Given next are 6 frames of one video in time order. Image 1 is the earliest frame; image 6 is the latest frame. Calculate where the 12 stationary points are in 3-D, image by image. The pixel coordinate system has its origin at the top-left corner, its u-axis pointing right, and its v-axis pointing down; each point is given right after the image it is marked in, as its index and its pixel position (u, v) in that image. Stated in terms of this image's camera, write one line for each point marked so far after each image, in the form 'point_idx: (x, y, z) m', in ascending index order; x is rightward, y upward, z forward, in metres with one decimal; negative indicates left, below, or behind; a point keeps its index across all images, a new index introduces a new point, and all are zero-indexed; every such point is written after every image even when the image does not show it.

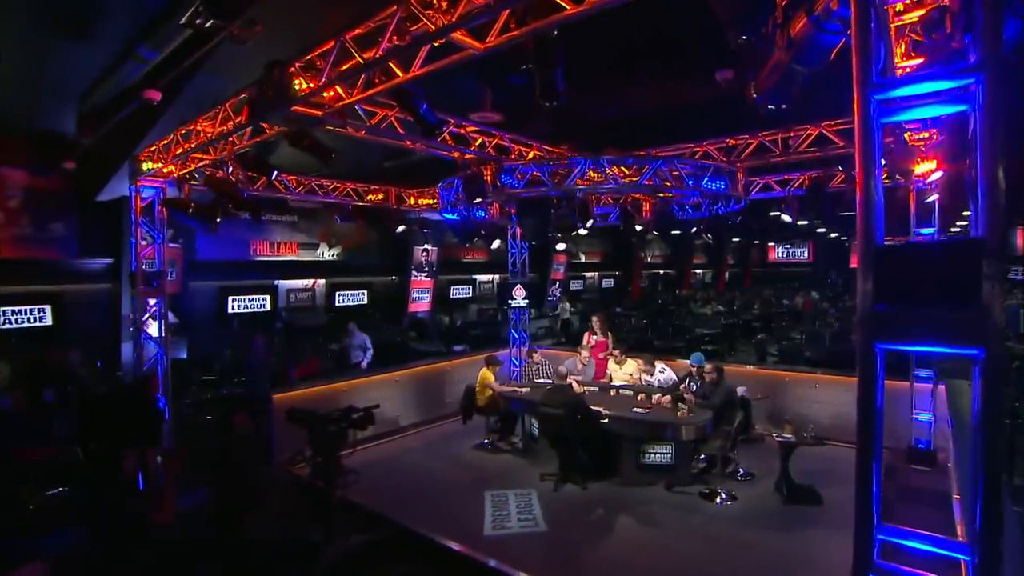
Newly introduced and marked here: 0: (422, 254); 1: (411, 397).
0: (-1.8, +0.7, +13.9) m
1: (-1.5, -1.6, +9.5) m
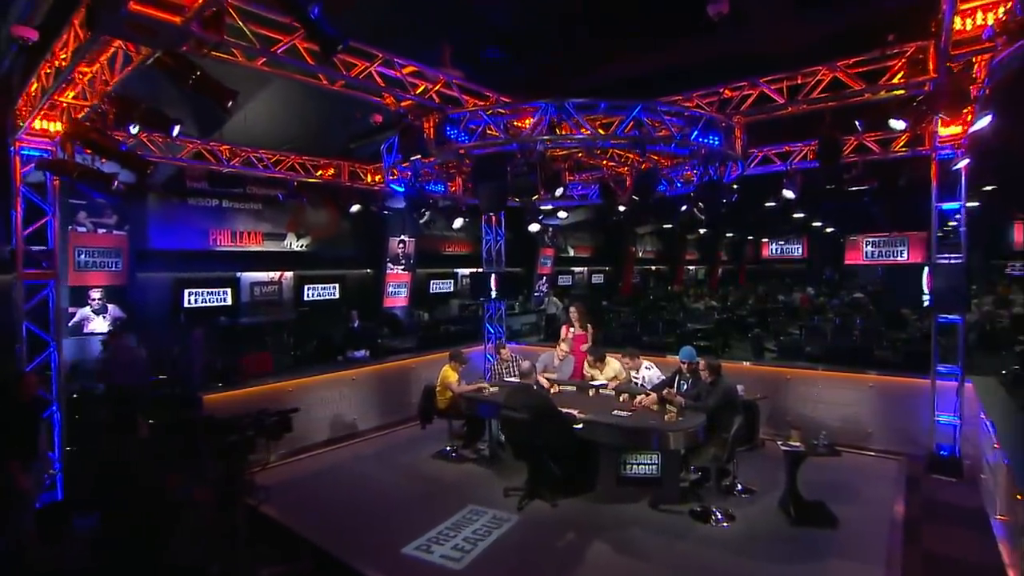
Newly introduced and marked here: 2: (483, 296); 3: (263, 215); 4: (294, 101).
0: (-2.3, +0.9, +12.8) m
1: (-1.9, -1.5, +8.4) m
2: (-0.4, -0.1, +9.4) m
3: (-4.1, +1.2, +10.6) m
4: (-3.2, +2.6, +9.0) m
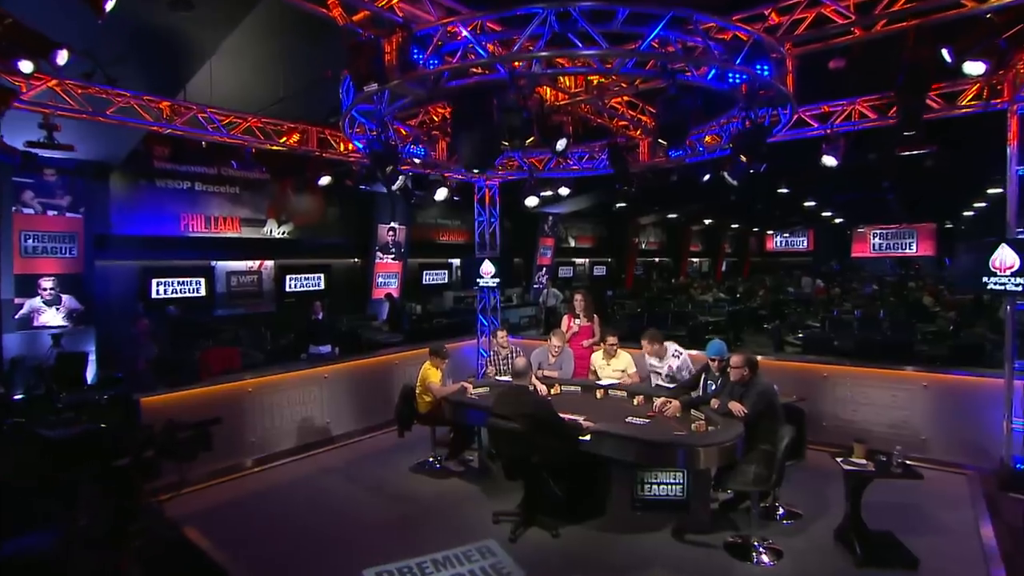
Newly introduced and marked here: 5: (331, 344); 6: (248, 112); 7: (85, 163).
0: (-2.4, +1.1, +11.7) m
1: (-2.0, -1.3, +7.3) m
2: (-0.5, +0.1, +8.2) m
3: (-4.1, +1.3, +9.4) m
4: (-3.2, +2.8, +7.8) m
5: (-2.7, -0.8, +9.2) m
6: (-2.9, +1.9, +6.7) m
7: (-5.2, +1.5, +7.6) m
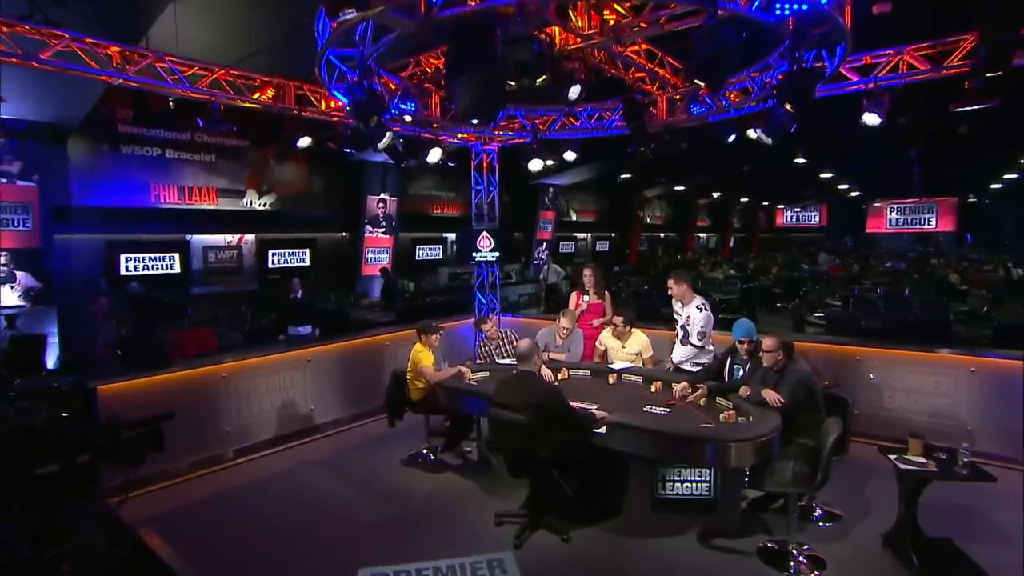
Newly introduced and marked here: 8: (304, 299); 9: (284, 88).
0: (-2.4, +1.5, +11.0) m
1: (-2.0, -1.0, +6.7) m
2: (-0.5, +0.4, +7.6) m
3: (-4.1, +1.7, +8.7) m
4: (-3.2, +3.1, +7.1) m
5: (-2.7, -0.5, +8.5) m
6: (-2.8, +2.1, +5.9) m
7: (-5.2, +1.8, +6.9) m
8: (-2.9, -0.2, +8.7) m
9: (-2.3, +2.0, +6.3) m
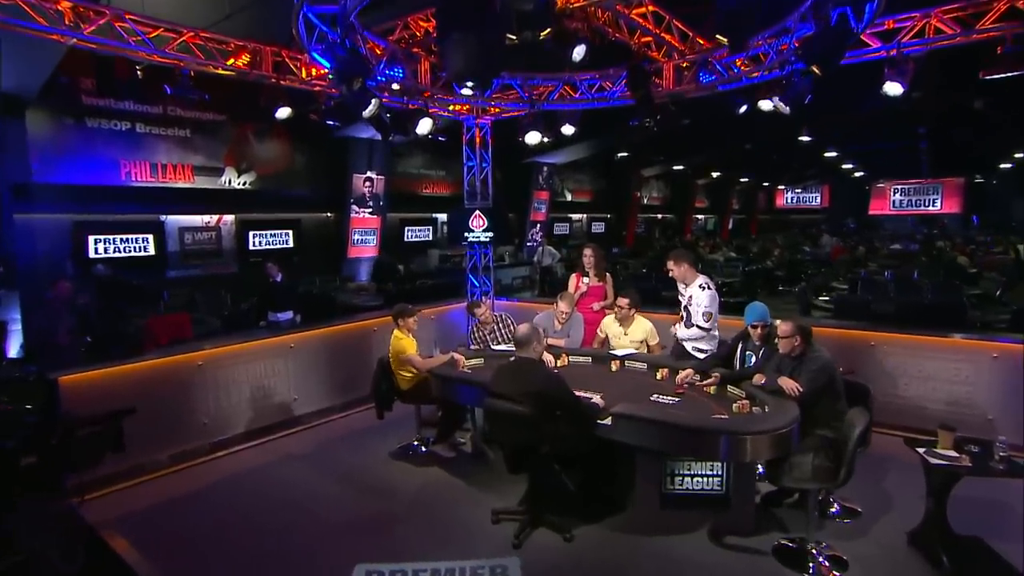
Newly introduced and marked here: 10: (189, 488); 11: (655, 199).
0: (-2.5, +1.8, +10.5) m
1: (-2.0, -0.8, +6.3) m
2: (-0.6, +0.6, +7.2) m
3: (-4.2, +1.9, +8.2) m
4: (-3.3, +3.3, +6.6) m
5: (-2.8, -0.3, +8.1) m
6: (-2.9, +2.3, +5.5) m
7: (-5.3, +2.0, +6.4) m
8: (-3.0, +0.1, +8.3) m
9: (-2.4, +2.2, +5.9) m
10: (-2.5, -1.5, +4.8) m
11: (+3.2, +2.0, +13.8) m
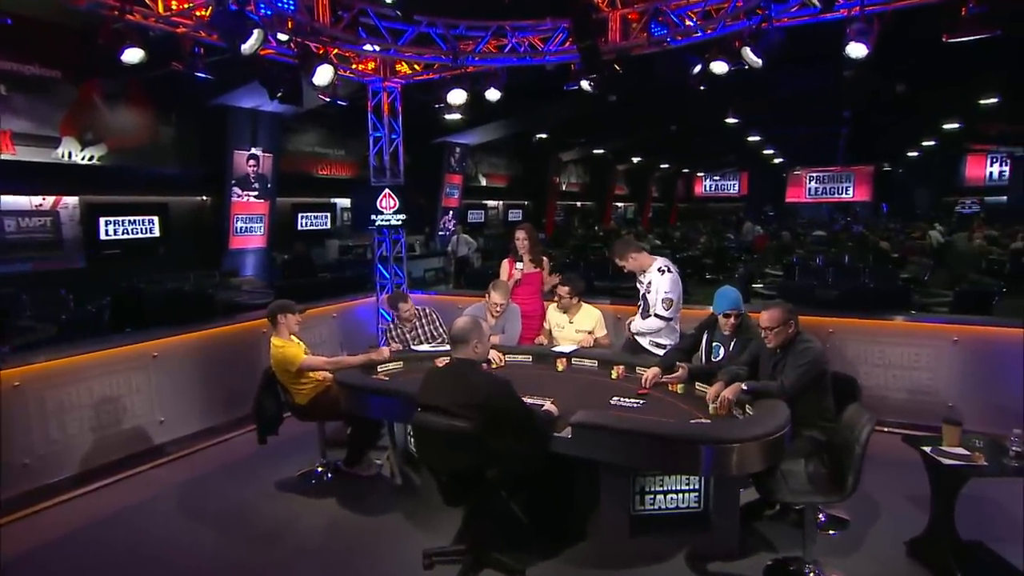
0: (-3.9, +1.9, +9.2) m
1: (-2.7, -0.8, +5.1) m
2: (-1.4, +0.6, +6.2) m
3: (-5.2, +1.9, +6.6) m
4: (-4.0, +3.3, +5.1) m
5: (-3.7, -0.2, +6.8) m
6: (-3.5, +2.3, +4.1) m
7: (-6.0, +2.0, +4.6) m
8: (-4.0, +0.1, +6.9) m
9: (-3.0, +2.3, +4.6) m
10: (-2.9, -1.5, +3.5) m
11: (+1.2, +2.1, +13.3) m
